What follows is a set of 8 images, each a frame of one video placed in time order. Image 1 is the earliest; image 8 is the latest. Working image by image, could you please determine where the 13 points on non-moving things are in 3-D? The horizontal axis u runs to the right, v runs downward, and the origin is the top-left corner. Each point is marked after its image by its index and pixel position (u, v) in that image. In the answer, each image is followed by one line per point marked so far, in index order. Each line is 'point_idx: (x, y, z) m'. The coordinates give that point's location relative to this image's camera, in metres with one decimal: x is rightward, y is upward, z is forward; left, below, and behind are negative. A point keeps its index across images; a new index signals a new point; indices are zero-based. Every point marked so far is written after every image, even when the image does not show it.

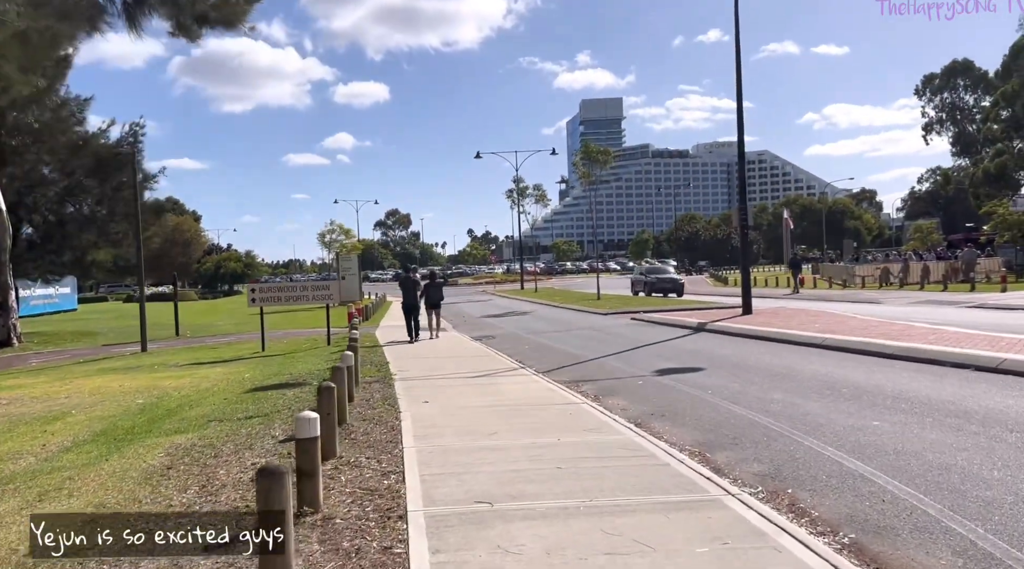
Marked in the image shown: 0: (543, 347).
0: (+0.8, -1.5, +18.4) m
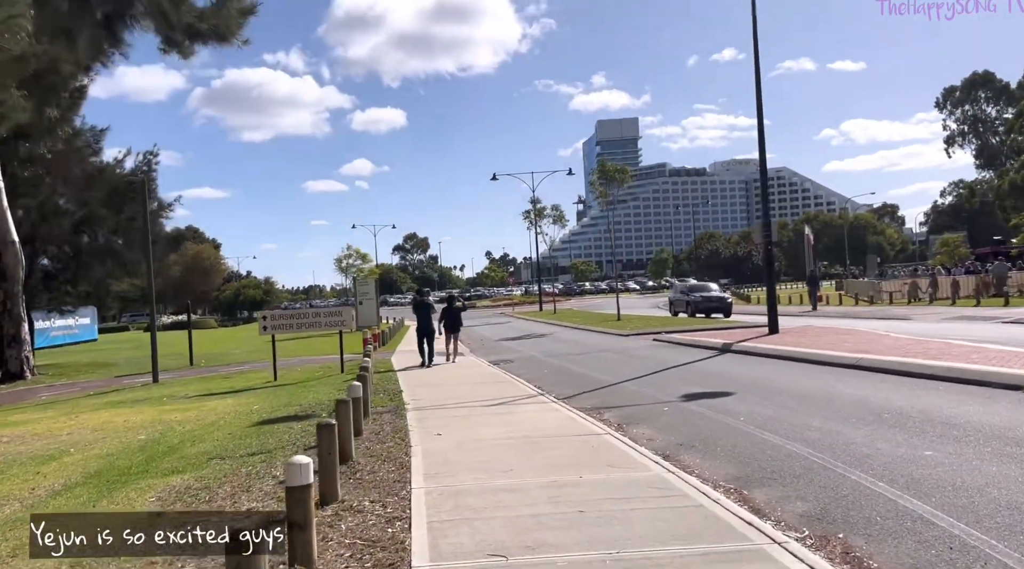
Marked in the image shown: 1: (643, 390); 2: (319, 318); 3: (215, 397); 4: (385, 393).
0: (+1.2, -2.0, +17.8) m
1: (+2.2, -1.8, +13.1) m
2: (-4.5, -0.8, +18.0) m
3: (-5.7, -2.2, +15.1) m
4: (-2.2, -1.9, +13.8) m
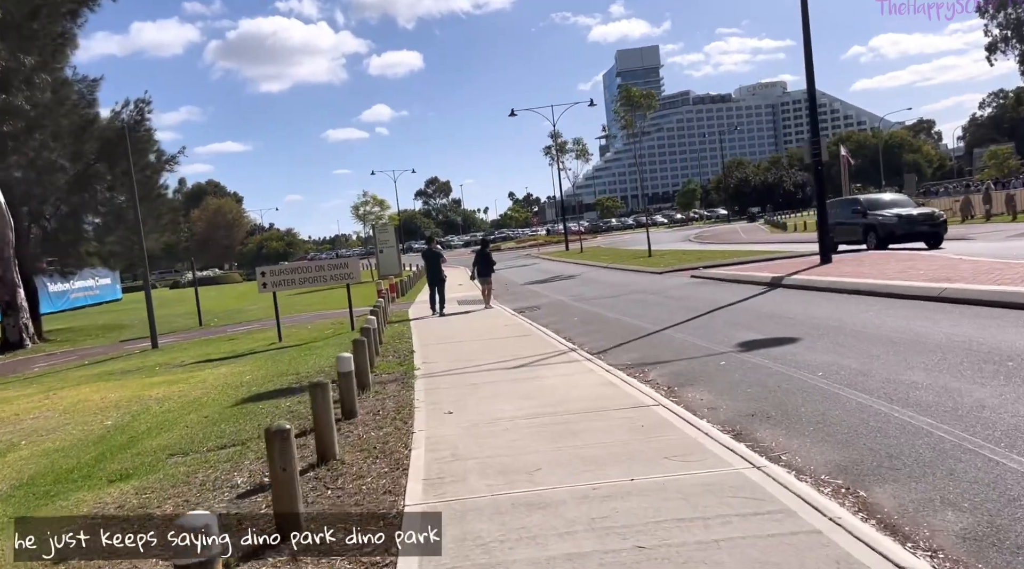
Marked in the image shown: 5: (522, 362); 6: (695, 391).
0: (+1.7, -0.7, +16.0) m
1: (+2.5, -0.8, +11.2) m
2: (-4.0, +0.3, +16.3) m
3: (-5.2, -1.4, +13.6) m
4: (-1.8, -1.1, +12.2) m
5: (+0.1, -1.0, +10.2) m
6: (+1.9, -1.1, +8.0) m
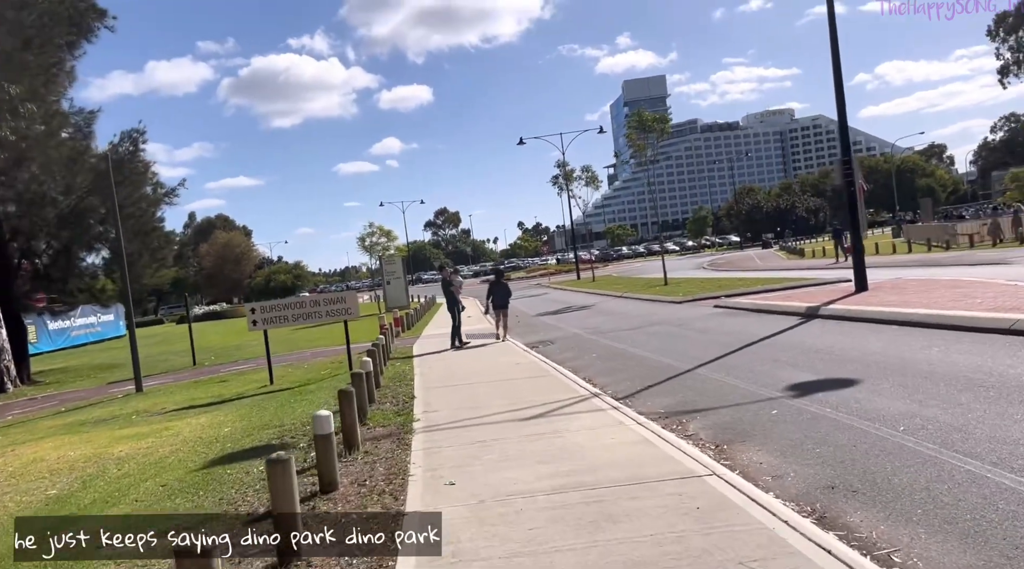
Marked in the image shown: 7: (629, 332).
0: (+2.0, -1.3, +14.6) m
1: (+2.7, -1.2, +9.8) m
2: (-3.7, -0.4, +15.0) m
3: (-5.0, -2.0, +12.3) m
4: (-1.6, -1.6, +10.8) m
5: (+0.3, -1.4, +8.8) m
6: (+2.0, -1.4, +6.6) m
7: (+2.8, -1.1, +18.8) m
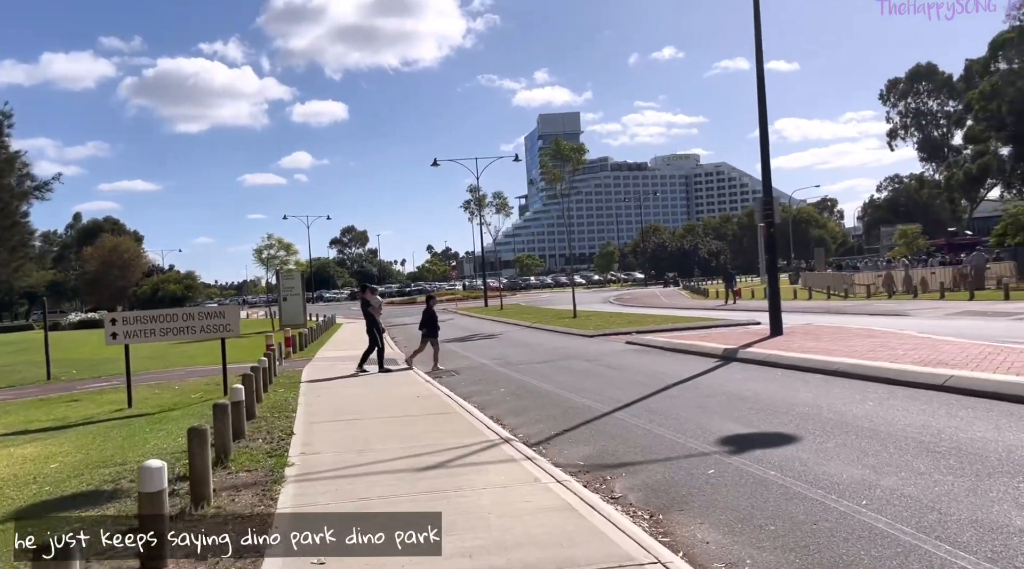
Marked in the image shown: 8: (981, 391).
0: (+0.3, -1.8, +13.4) m
1: (+1.6, -1.6, +8.8) m
2: (-5.4, -0.6, +13.2) m
3: (-6.4, -2.0, +10.3) m
4: (-2.9, -1.8, +9.2) m
5: (-0.7, -1.7, +7.4) m
6: (+1.2, -1.7, +5.5) m
7: (+0.6, -1.8, +17.6) m
8: (+5.5, -1.3, +9.3) m
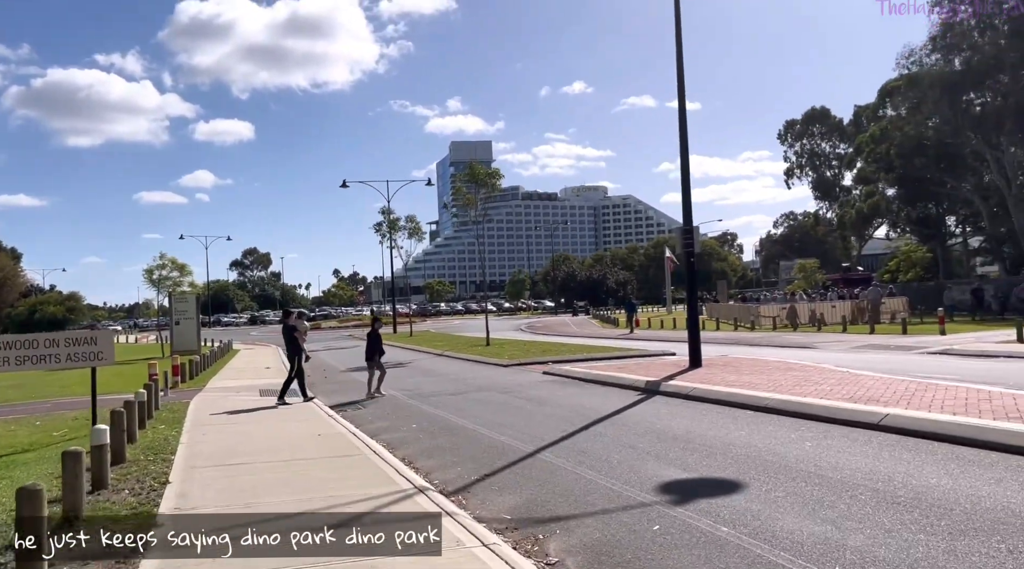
0: (-1.1, -2.2, +12.3) m
1: (+0.7, -1.9, +7.9) m
2: (-6.7, -0.9, +11.5) m
3: (-7.4, -2.2, +8.4) m
4: (-3.7, -2.0, +7.8) m
5: (-1.4, -1.9, +6.3) m
6: (+0.8, -1.8, +4.6) m
7: (-1.3, -2.4, +16.6) m
8: (+4.6, -1.6, +8.9) m
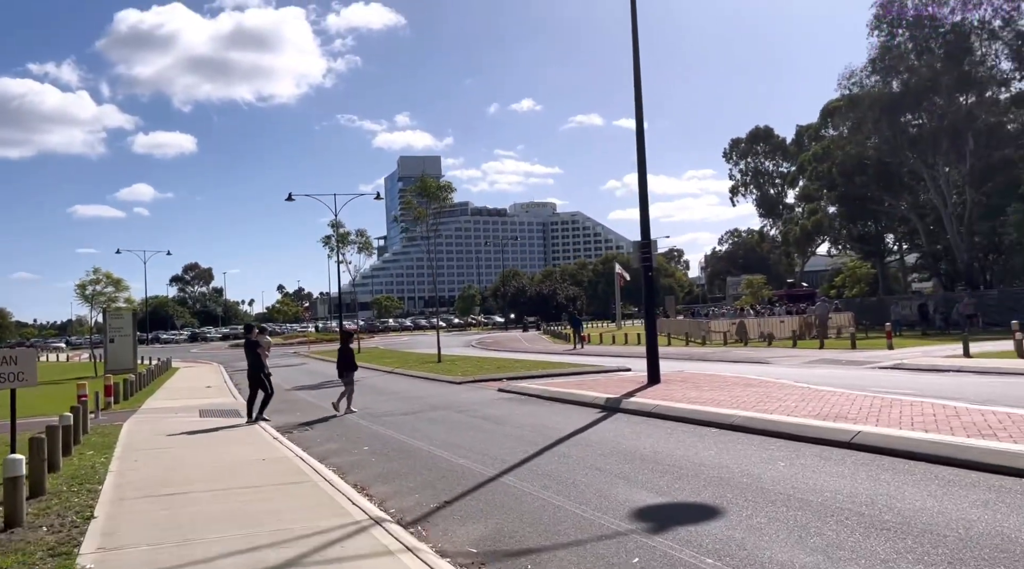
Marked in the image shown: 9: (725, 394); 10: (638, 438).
0: (-1.7, -2.4, +11.7) m
1: (+0.4, -2.1, +7.4) m
2: (-7.2, -1.1, +10.5) m
3: (-7.8, -2.3, +7.4) m
4: (-4.1, -2.1, +7.0) m
5: (-1.6, -2.0, +5.7) m
6: (+0.6, -1.9, +4.1) m
7: (-2.2, -2.7, +15.9) m
8: (+4.2, -1.8, +8.6) m
9: (+3.9, -2.0, +14.5) m
10: (+1.8, -2.1, +11.2) m
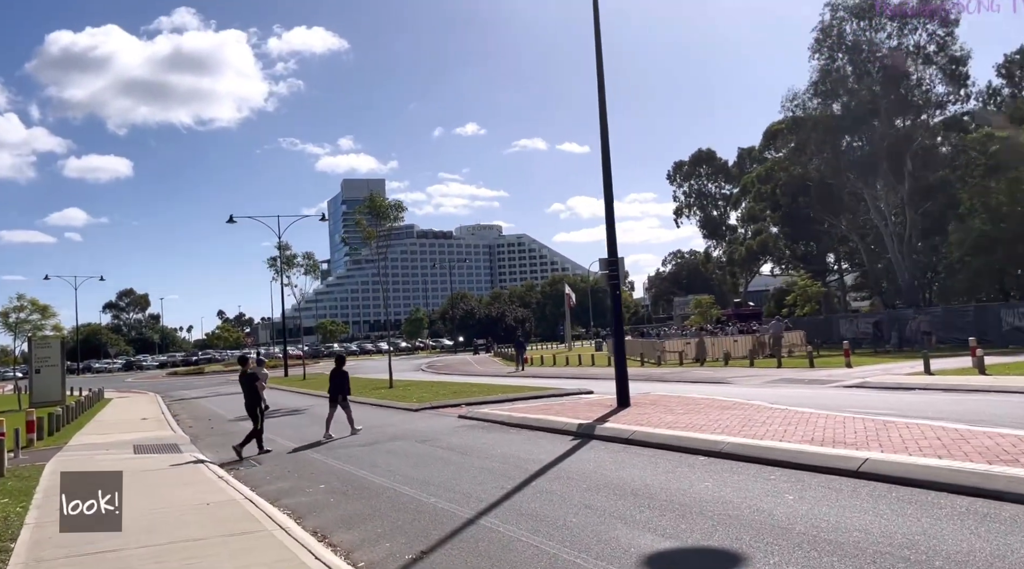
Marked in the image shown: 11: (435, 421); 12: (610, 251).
0: (-2.1, -2.7, +10.6) m
1: (+0.3, -2.2, +6.4) m
2: (-7.5, -1.4, +9.1) m
3: (-7.8, -2.5, +5.9) m
4: (-4.1, -2.3, +5.8) m
5: (-1.6, -2.1, +4.6) m
6: (+0.8, -1.9, +3.2) m
7: (-2.8, -3.1, +14.8) m
8: (+4.0, -1.9, +7.9) m
9: (+3.3, -2.3, +13.8) m
10: (+1.4, -2.4, +10.3) m
11: (-1.8, -3.1, +18.1) m
12: (+2.1, +0.8, +17.0) m
